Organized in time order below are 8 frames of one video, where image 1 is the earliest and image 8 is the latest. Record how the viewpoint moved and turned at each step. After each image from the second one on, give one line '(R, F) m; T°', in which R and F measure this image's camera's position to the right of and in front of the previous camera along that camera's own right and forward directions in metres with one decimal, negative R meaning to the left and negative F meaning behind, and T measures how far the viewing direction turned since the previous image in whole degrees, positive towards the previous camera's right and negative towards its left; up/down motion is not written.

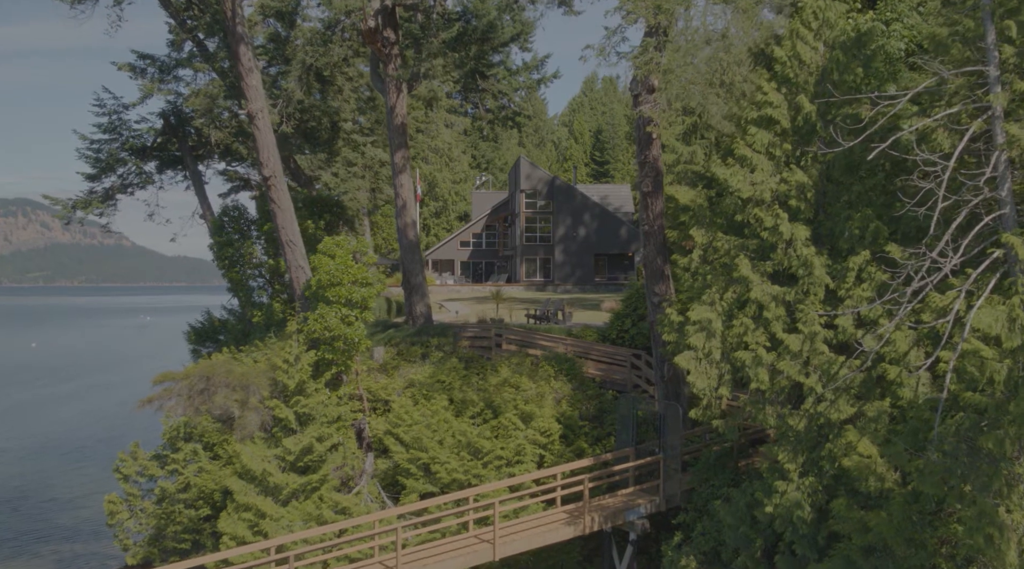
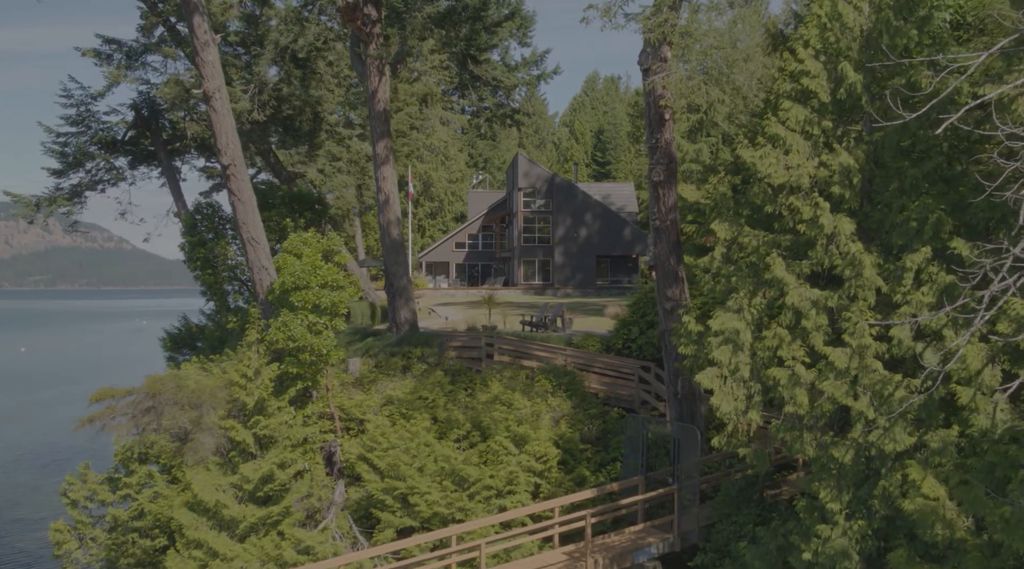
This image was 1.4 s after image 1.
(+0.2, +2.1) m; 0°
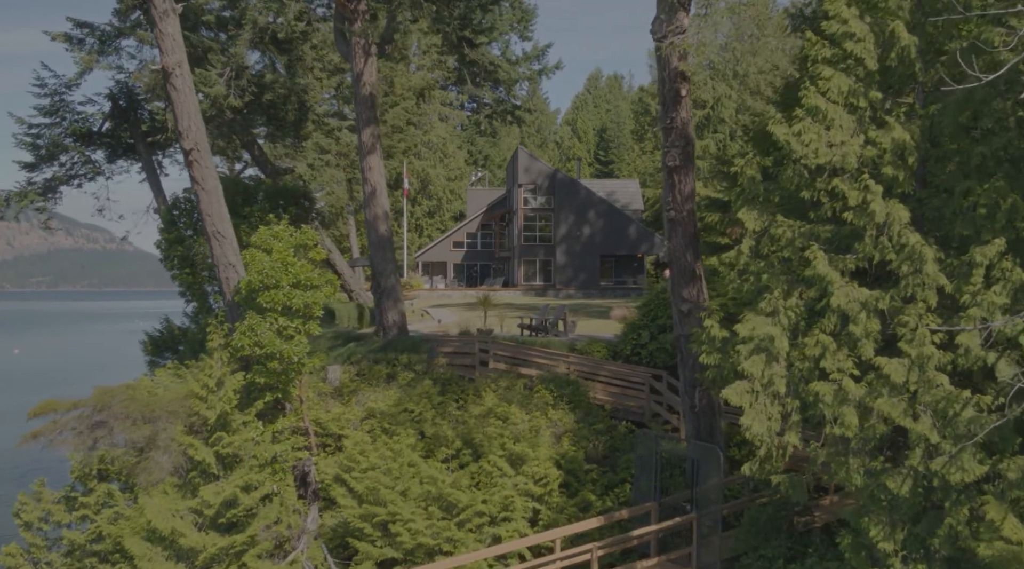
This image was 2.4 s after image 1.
(+0.1, +1.7) m; 0°
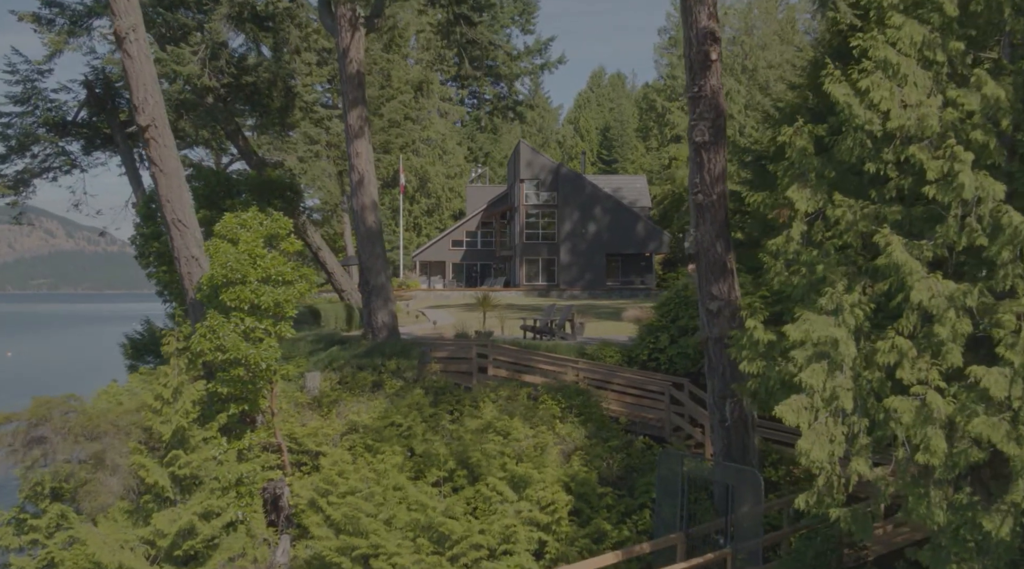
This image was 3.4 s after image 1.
(0.0, +1.7) m; 0°
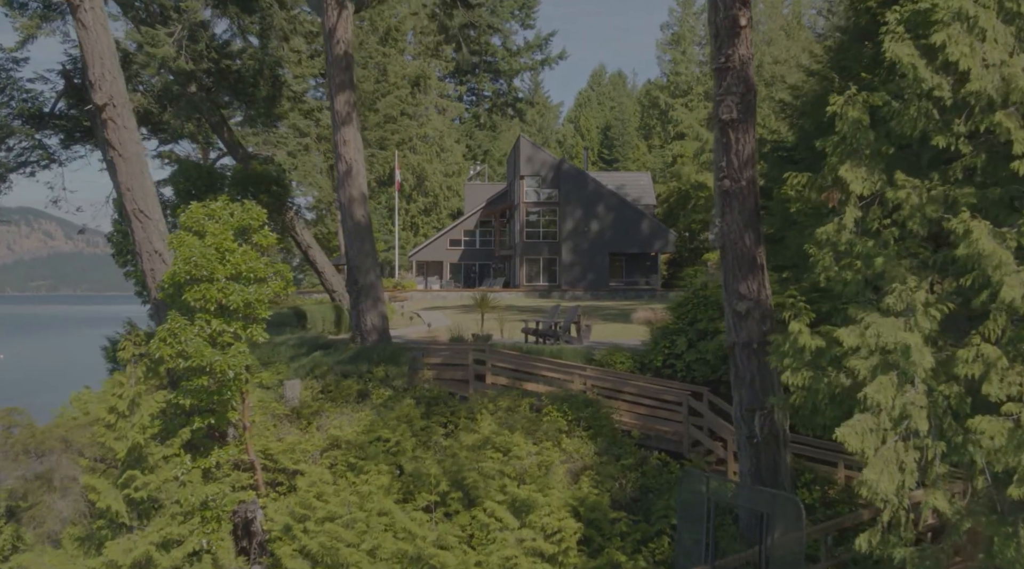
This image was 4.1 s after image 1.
(0.0, +1.3) m; 0°
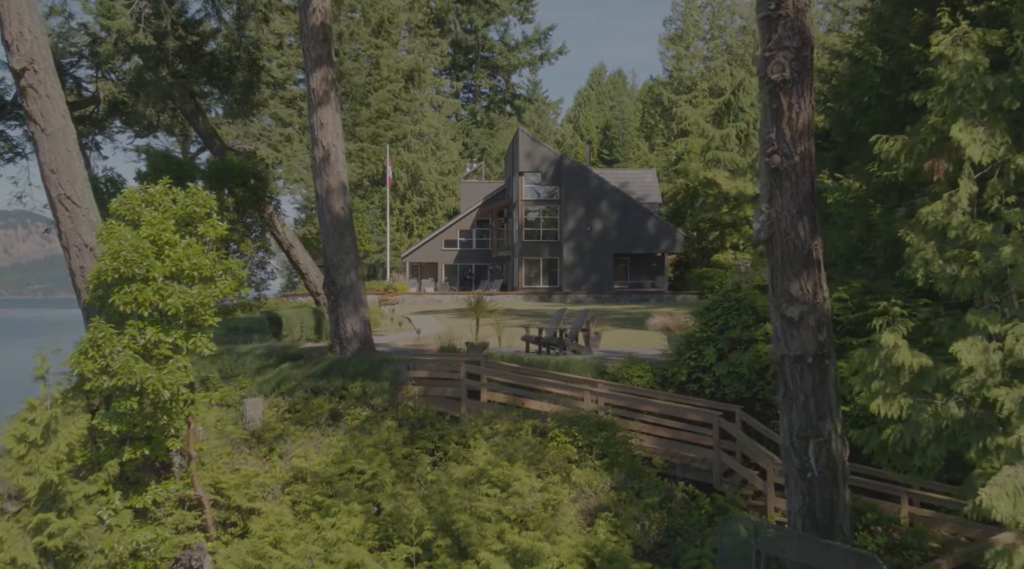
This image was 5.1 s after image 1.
(0.0, +1.8) m; 0°
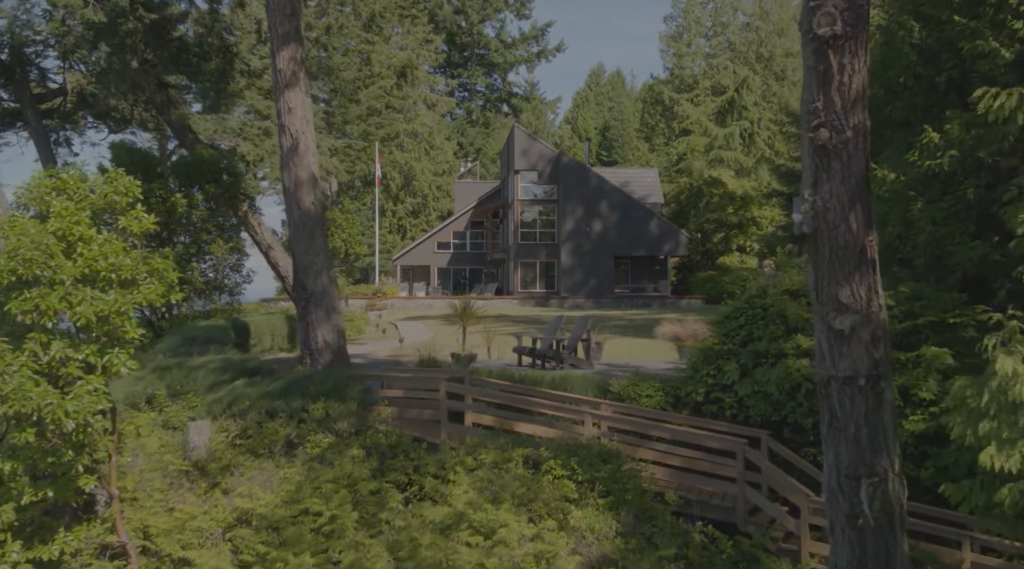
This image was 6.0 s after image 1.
(+0.1, +1.5) m; 0°
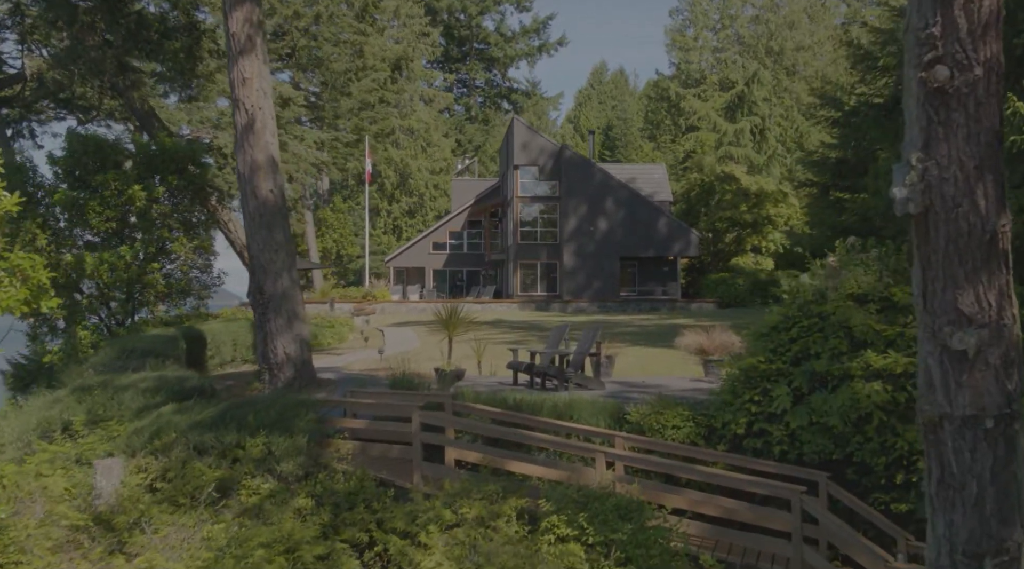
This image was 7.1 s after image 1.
(+0.1, +1.9) m; 0°
